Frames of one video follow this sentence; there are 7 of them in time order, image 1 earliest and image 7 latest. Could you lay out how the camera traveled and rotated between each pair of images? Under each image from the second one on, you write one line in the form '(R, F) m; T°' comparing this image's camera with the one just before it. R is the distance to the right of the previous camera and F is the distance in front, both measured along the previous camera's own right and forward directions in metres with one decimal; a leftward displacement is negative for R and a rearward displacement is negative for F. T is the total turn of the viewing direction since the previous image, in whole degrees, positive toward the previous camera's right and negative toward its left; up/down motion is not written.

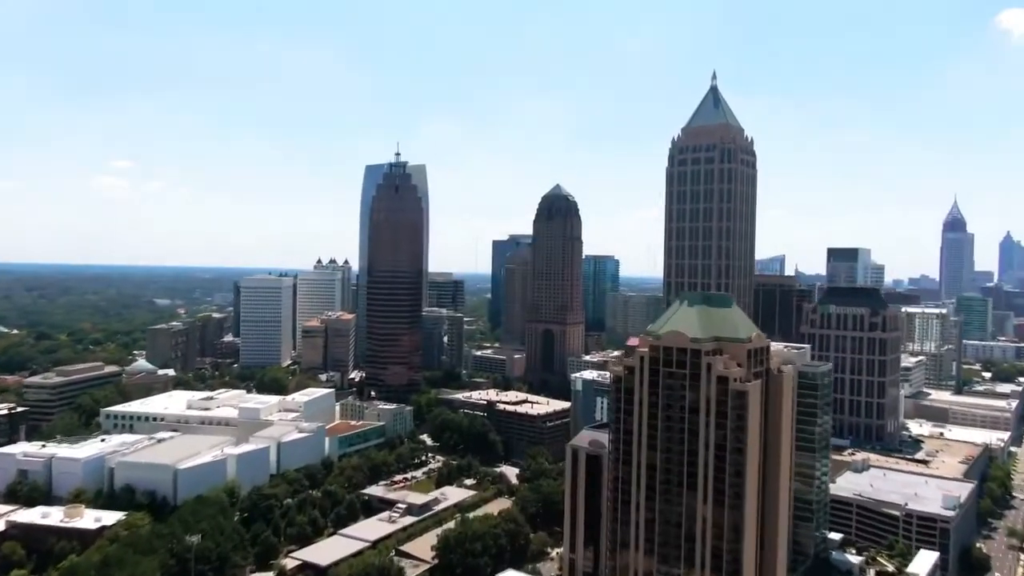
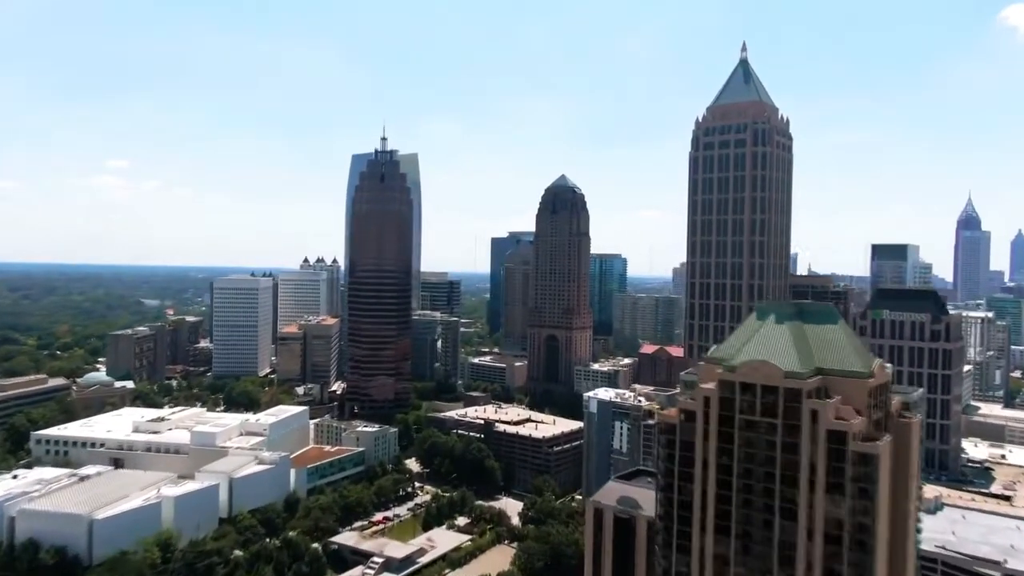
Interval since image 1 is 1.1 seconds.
(-0.2, +13.3) m; 0°
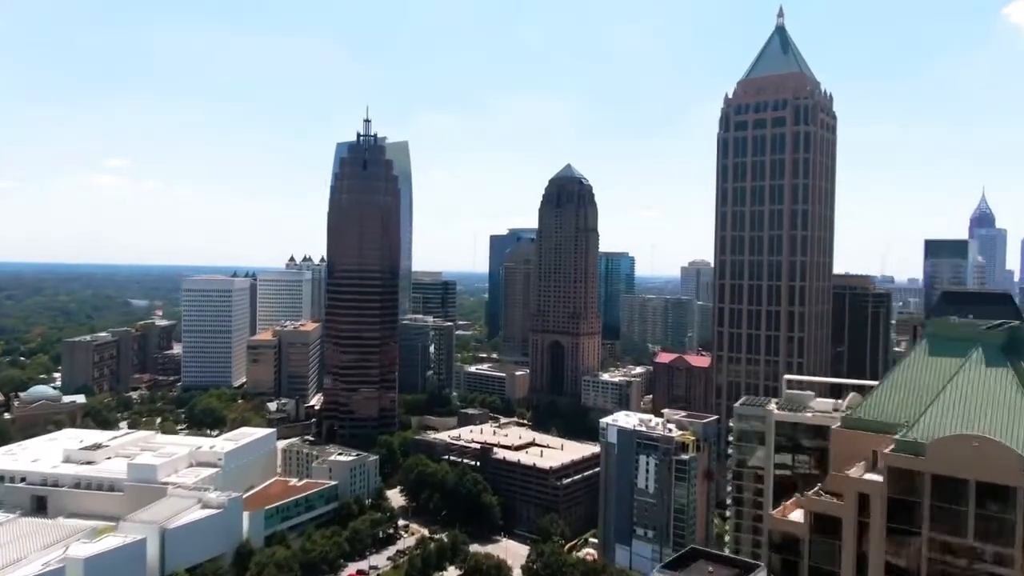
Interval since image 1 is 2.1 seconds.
(-0.2, +12.3) m; 0°
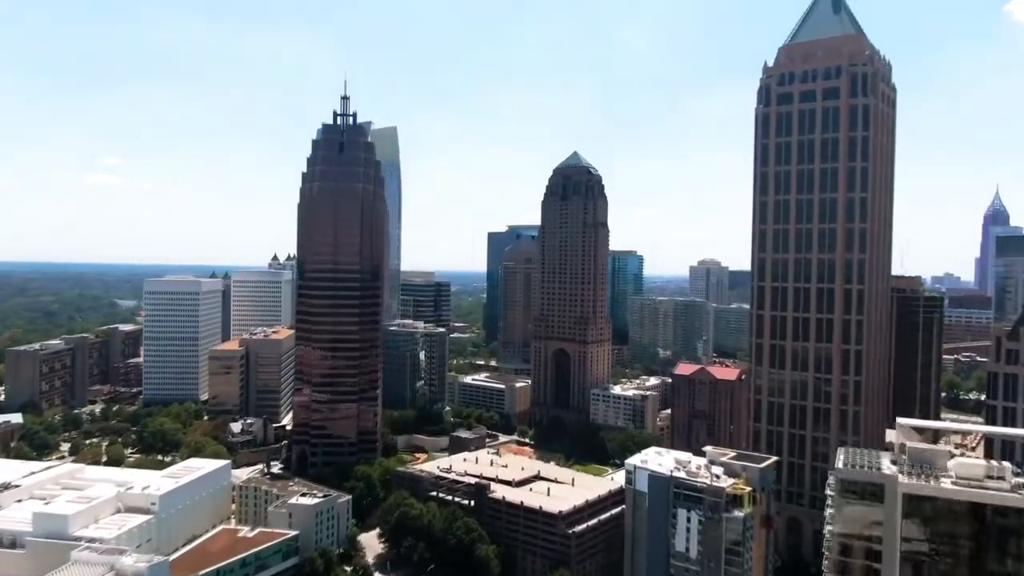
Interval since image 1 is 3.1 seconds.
(-0.2, +12.3) m; 0°
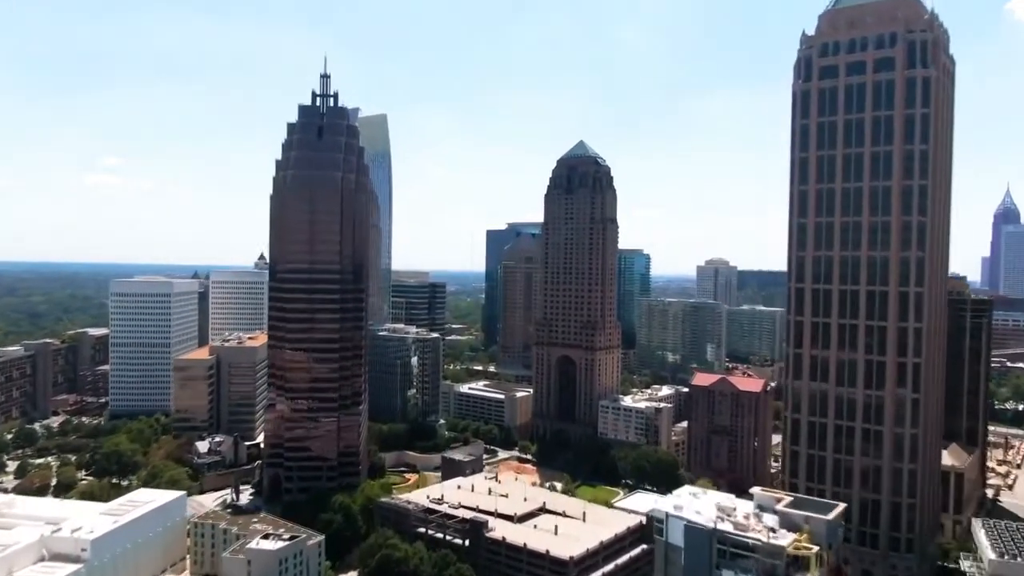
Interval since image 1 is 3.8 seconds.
(-0.1, +8.8) m; 0°
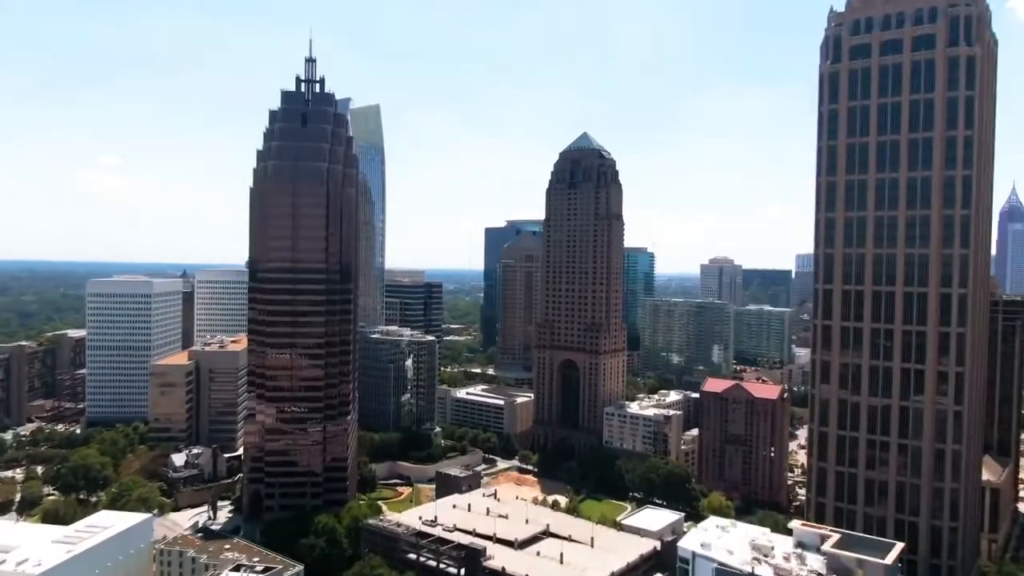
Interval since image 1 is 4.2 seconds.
(-0.1, +5.1) m; 0°
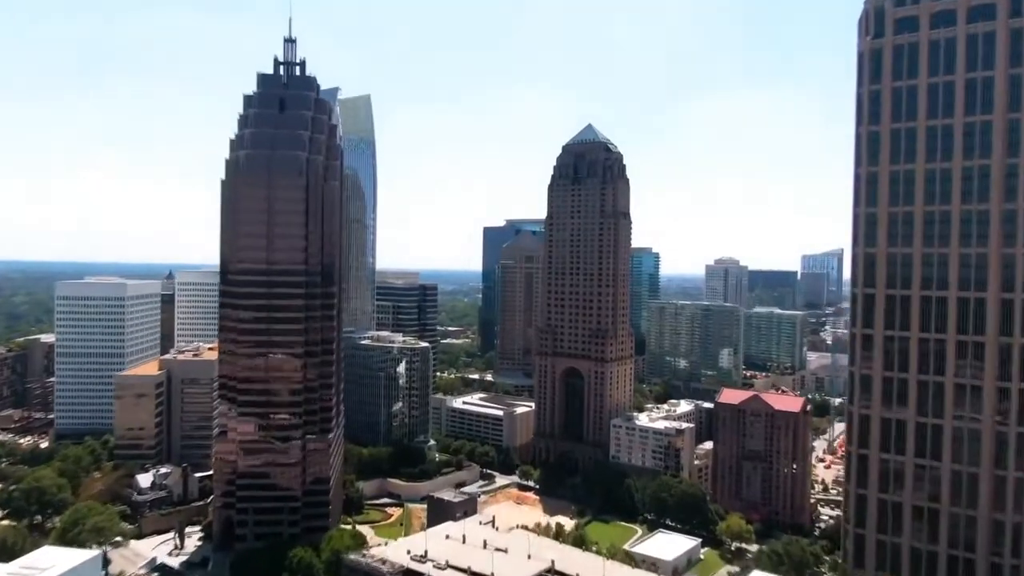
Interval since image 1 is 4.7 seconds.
(-0.1, +6.1) m; 0°
